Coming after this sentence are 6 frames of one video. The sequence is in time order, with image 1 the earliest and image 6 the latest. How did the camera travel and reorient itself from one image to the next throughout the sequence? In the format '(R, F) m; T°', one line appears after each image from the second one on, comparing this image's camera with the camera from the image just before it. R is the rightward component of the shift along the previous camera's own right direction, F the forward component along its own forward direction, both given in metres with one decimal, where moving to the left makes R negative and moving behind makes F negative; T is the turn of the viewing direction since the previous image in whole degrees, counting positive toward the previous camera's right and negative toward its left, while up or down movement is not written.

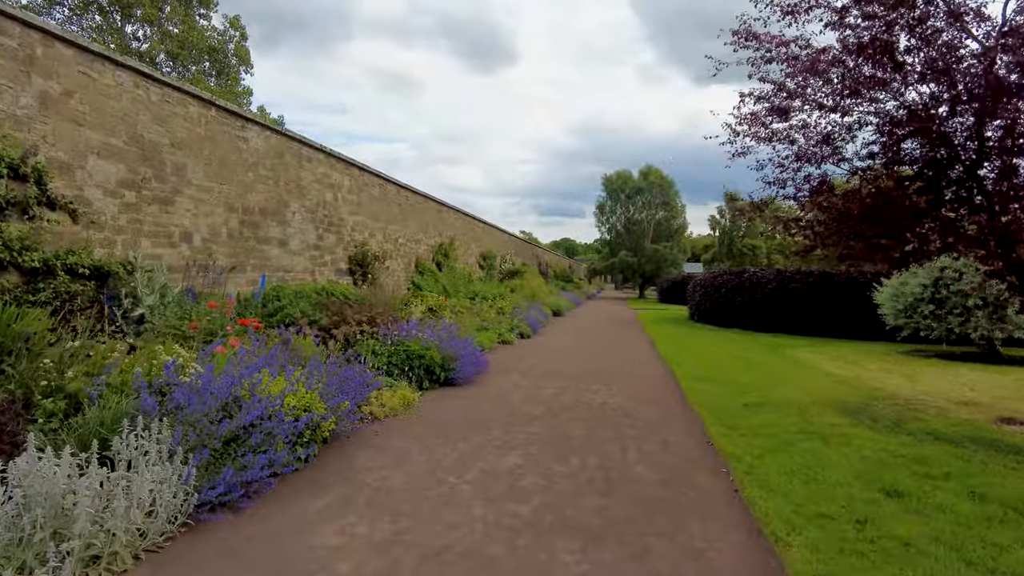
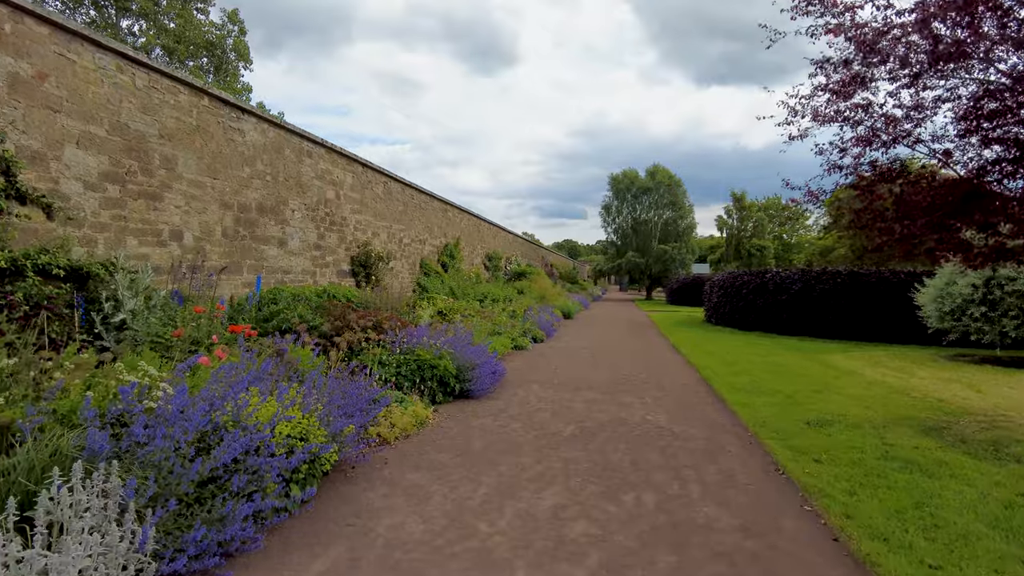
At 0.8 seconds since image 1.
(-0.2, +0.6) m; 0°
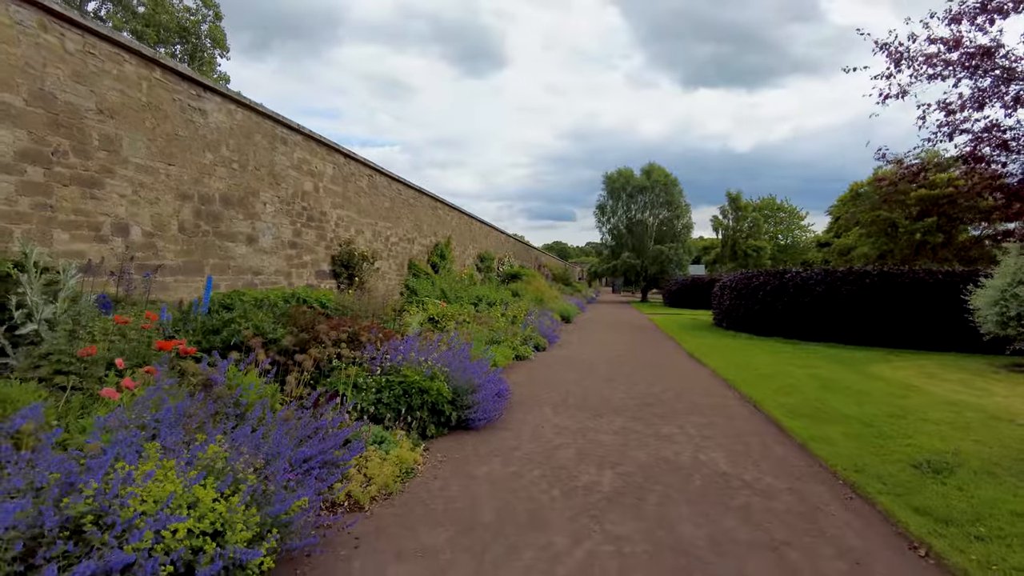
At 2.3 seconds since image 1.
(-0.1, +1.0) m; +1°
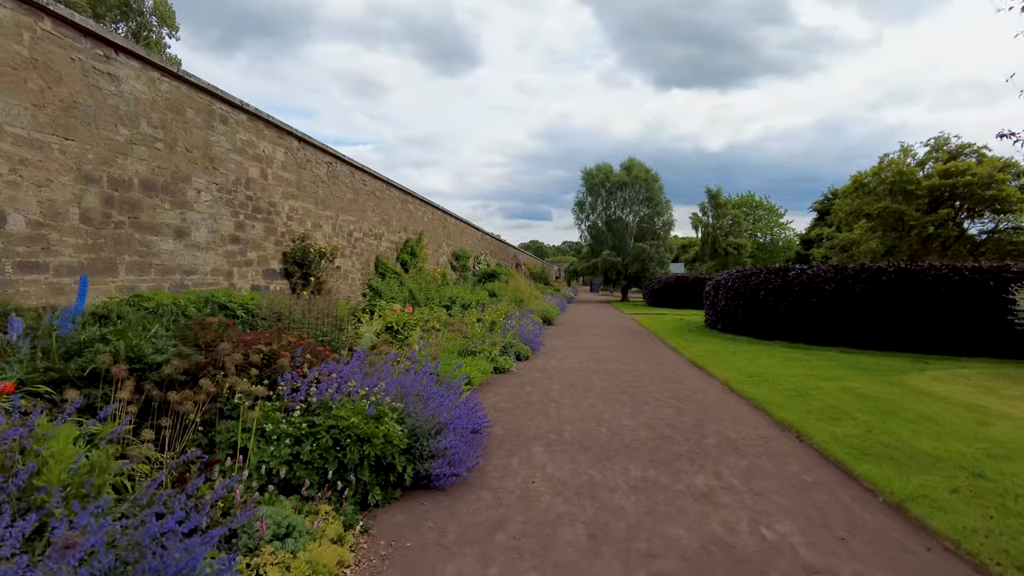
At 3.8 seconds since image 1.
(0.0, +1.1) m; +2°
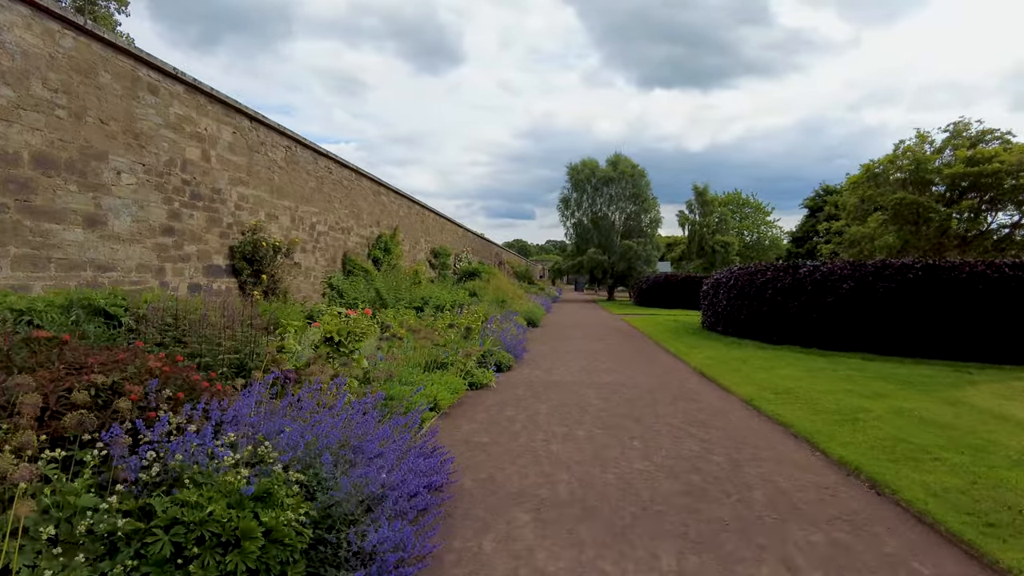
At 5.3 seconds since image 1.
(0.0, +1.1) m; +1°
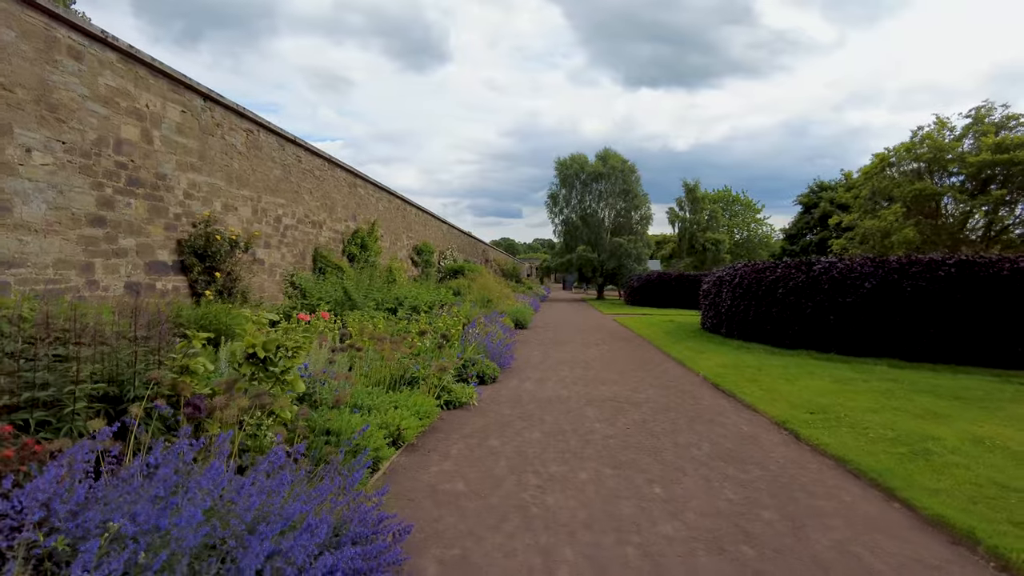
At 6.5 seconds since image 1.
(0.0, +0.9) m; +1°
